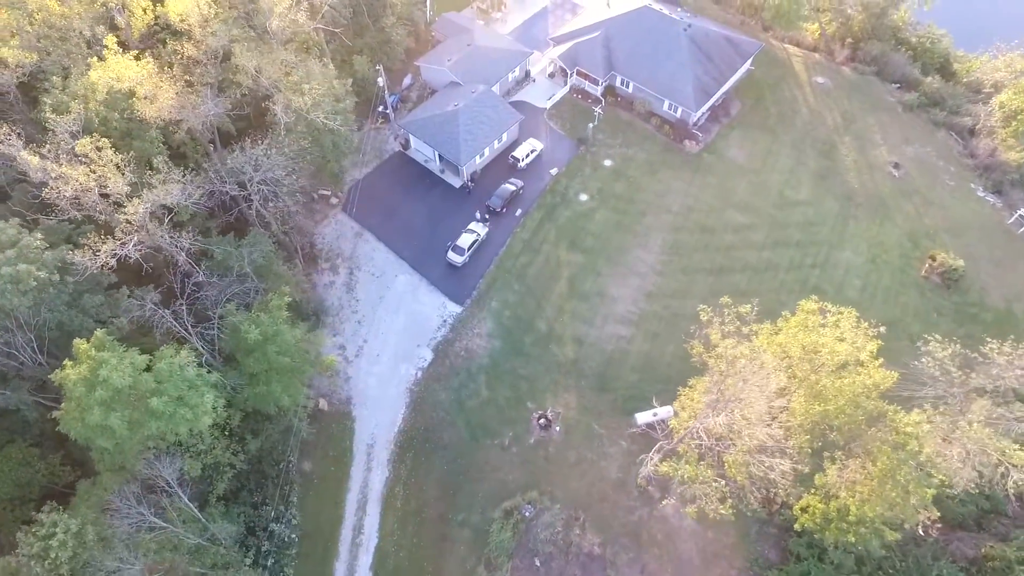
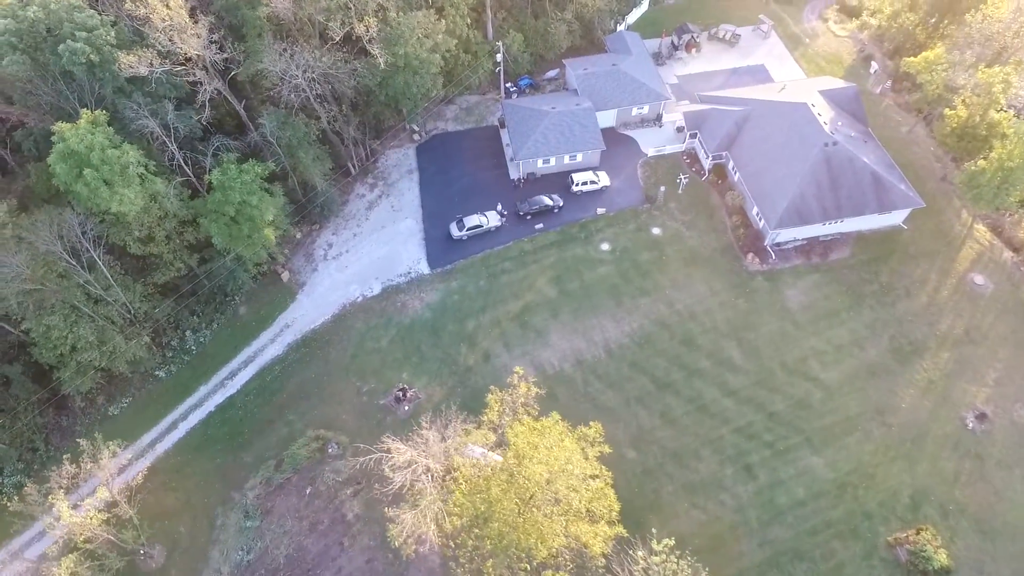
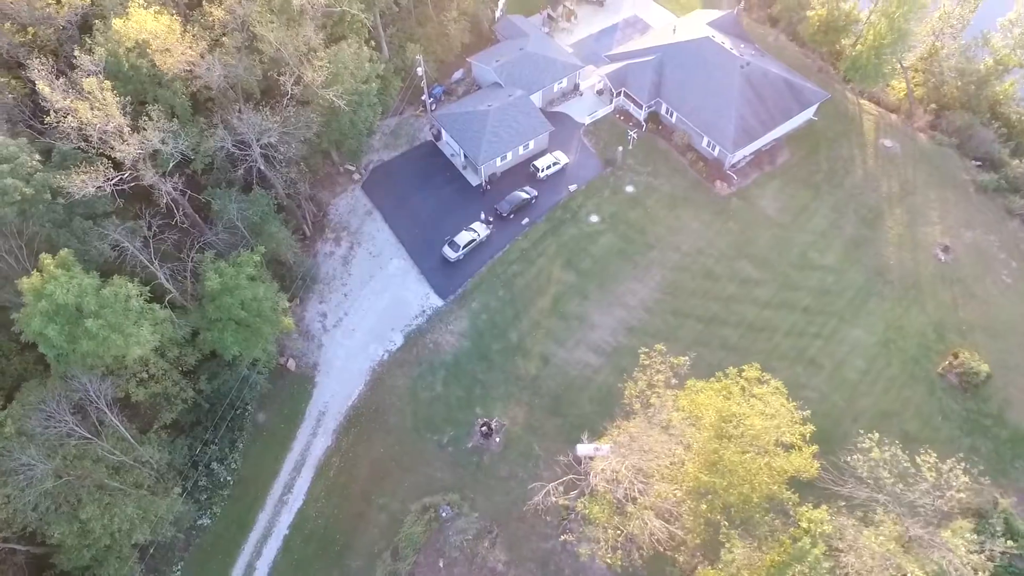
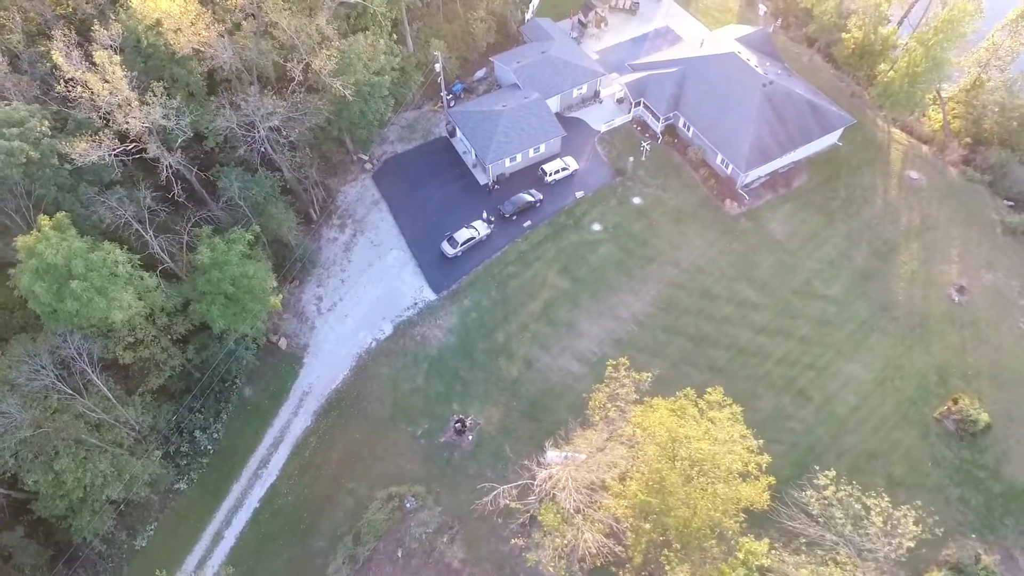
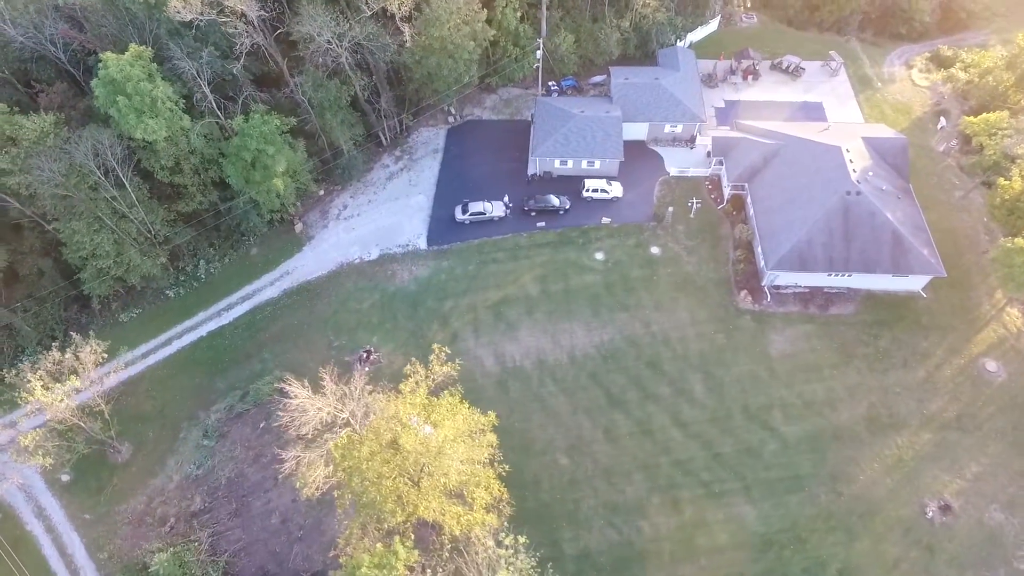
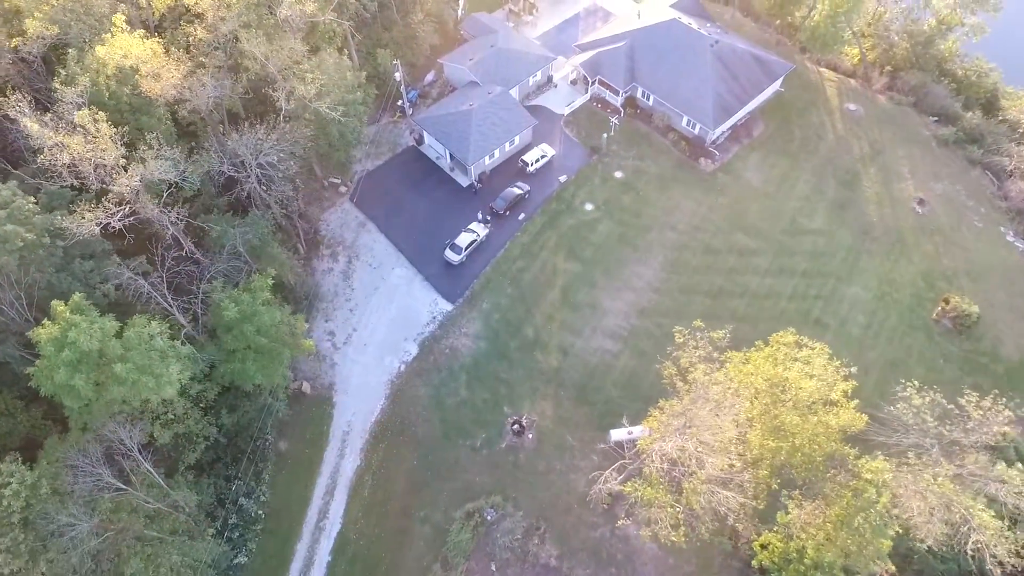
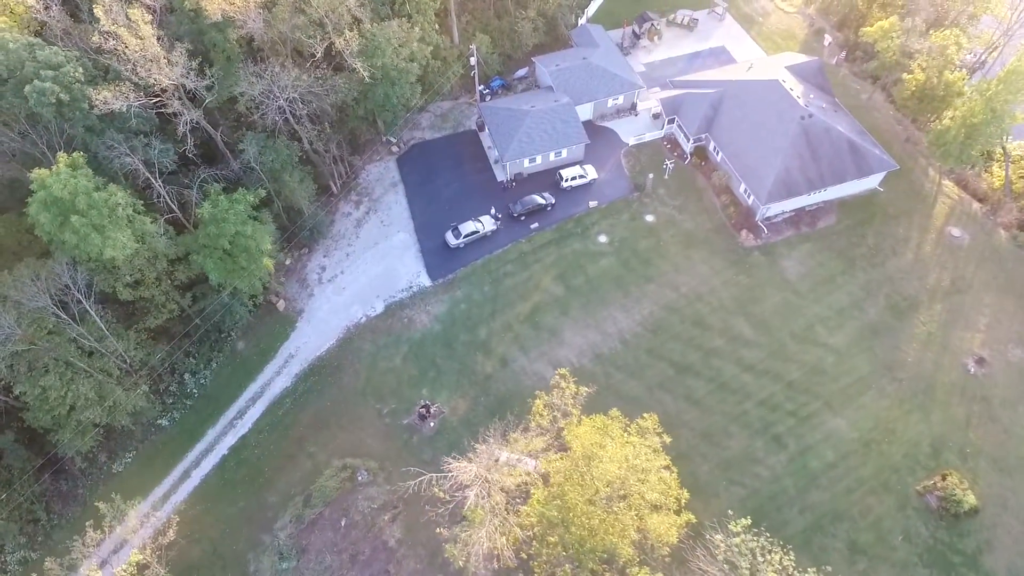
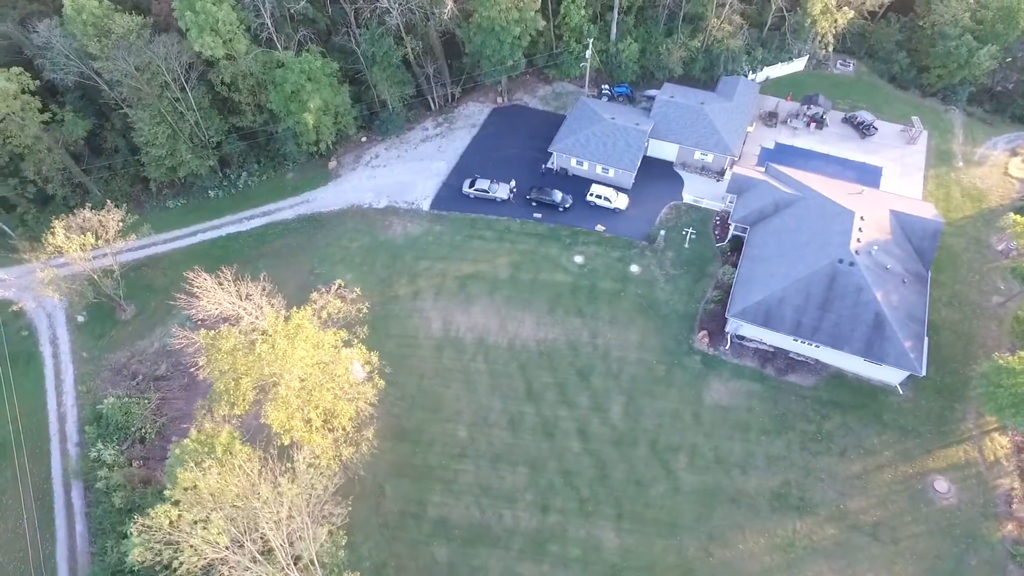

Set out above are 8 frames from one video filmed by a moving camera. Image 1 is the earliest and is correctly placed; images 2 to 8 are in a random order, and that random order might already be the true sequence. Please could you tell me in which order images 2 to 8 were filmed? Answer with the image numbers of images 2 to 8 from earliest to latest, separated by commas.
6, 3, 4, 7, 2, 5, 8
